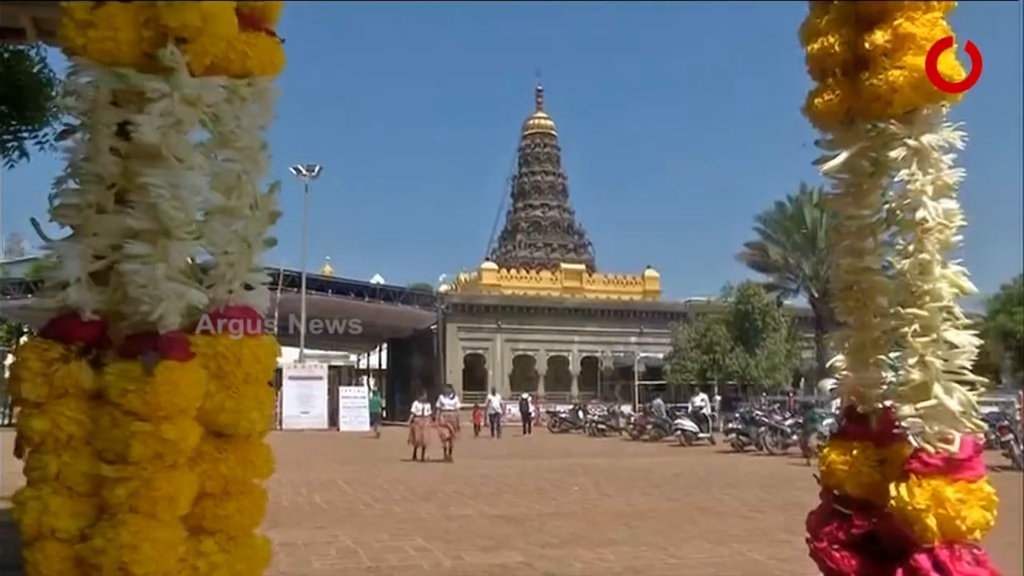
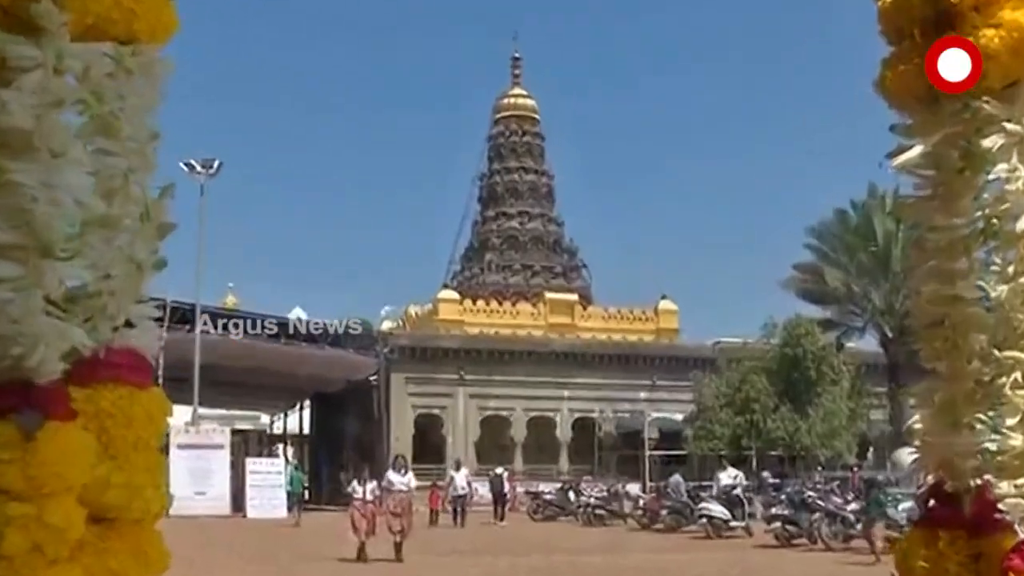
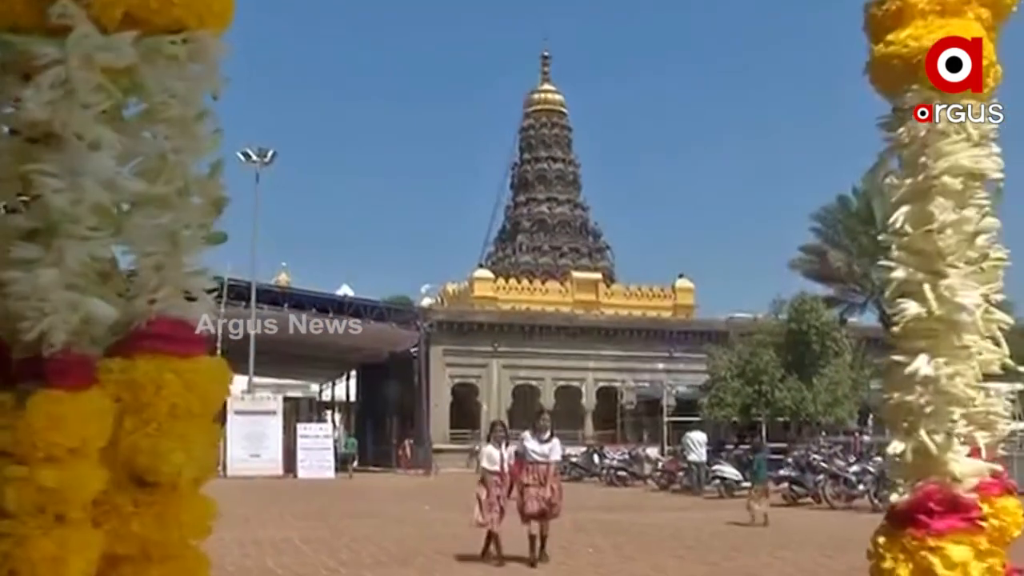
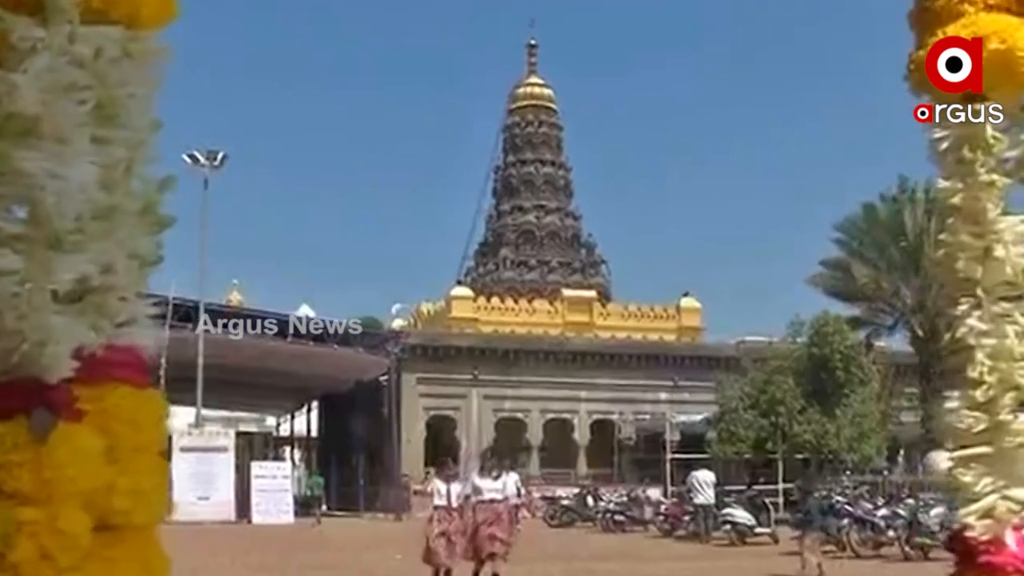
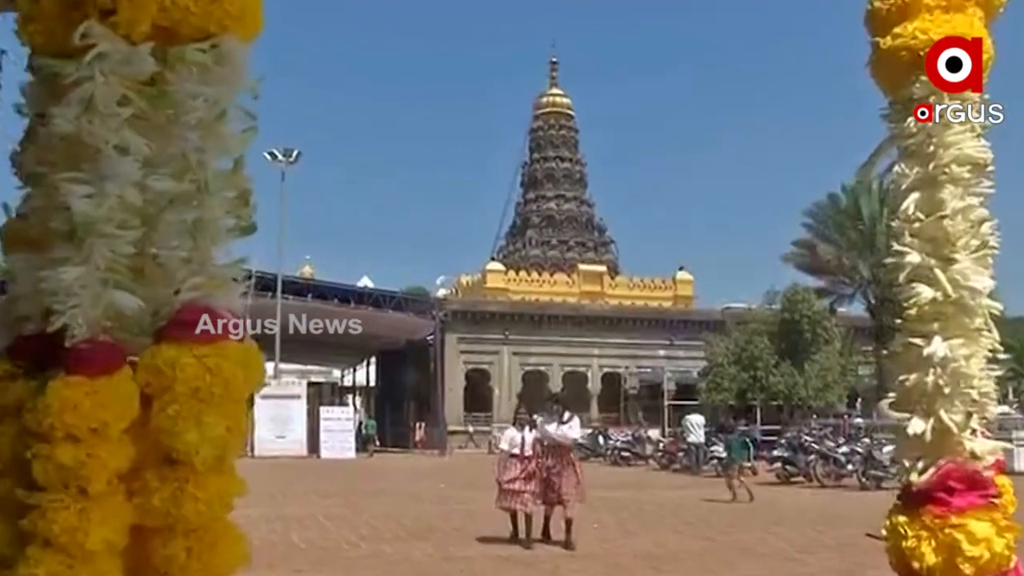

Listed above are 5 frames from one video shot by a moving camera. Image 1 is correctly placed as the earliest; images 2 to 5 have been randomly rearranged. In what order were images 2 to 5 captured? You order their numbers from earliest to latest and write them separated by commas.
2, 4, 3, 5
